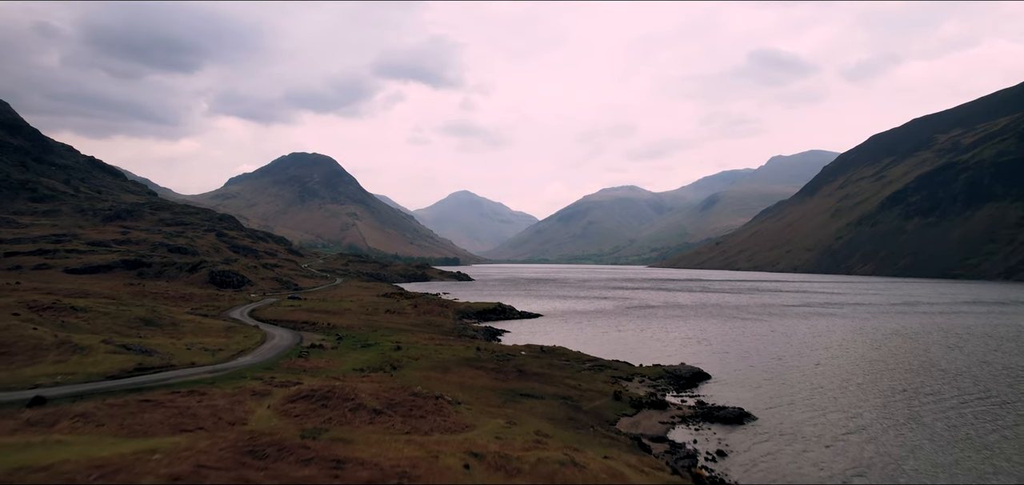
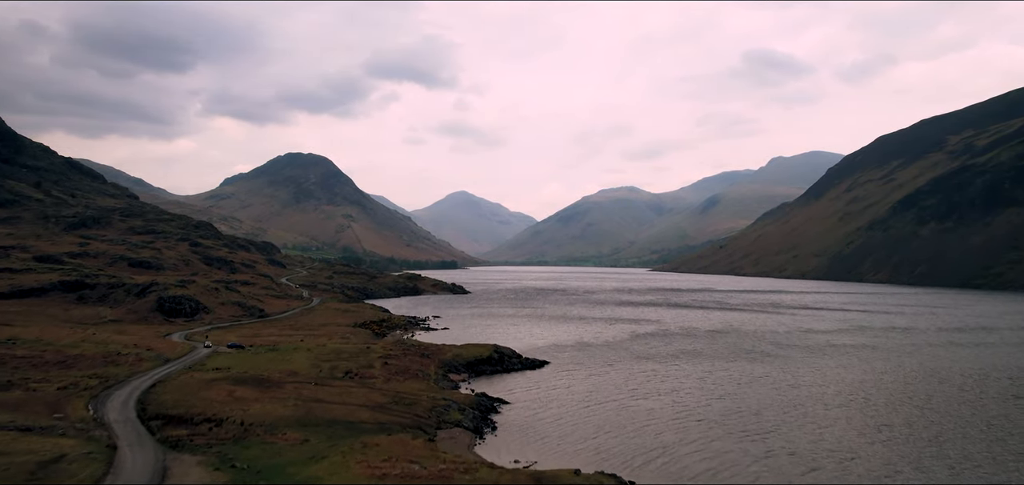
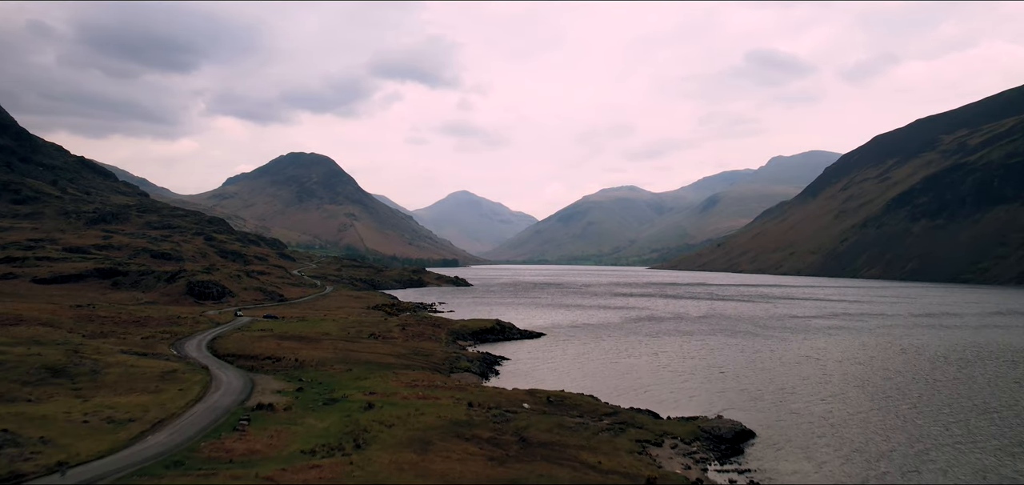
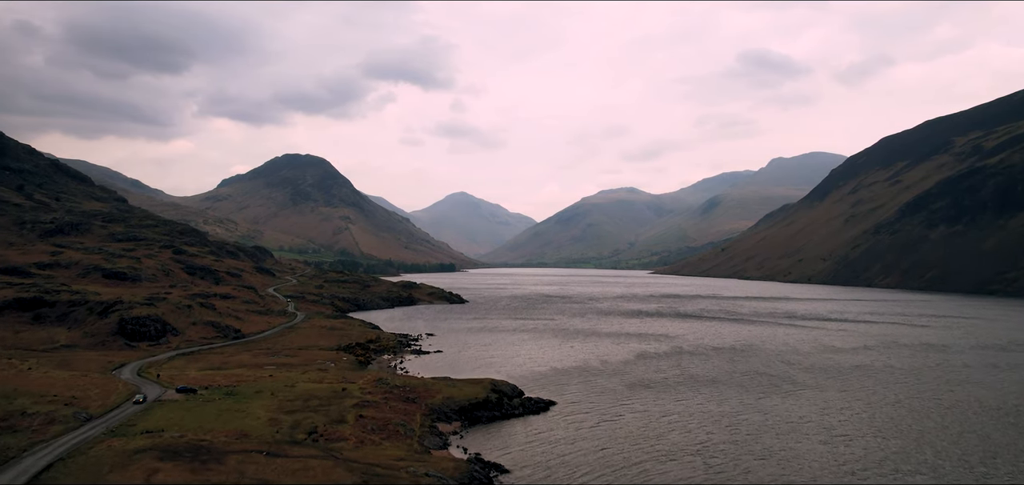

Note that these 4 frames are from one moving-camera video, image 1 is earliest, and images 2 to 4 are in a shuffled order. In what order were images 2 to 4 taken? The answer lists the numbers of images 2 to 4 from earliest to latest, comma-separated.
3, 2, 4
